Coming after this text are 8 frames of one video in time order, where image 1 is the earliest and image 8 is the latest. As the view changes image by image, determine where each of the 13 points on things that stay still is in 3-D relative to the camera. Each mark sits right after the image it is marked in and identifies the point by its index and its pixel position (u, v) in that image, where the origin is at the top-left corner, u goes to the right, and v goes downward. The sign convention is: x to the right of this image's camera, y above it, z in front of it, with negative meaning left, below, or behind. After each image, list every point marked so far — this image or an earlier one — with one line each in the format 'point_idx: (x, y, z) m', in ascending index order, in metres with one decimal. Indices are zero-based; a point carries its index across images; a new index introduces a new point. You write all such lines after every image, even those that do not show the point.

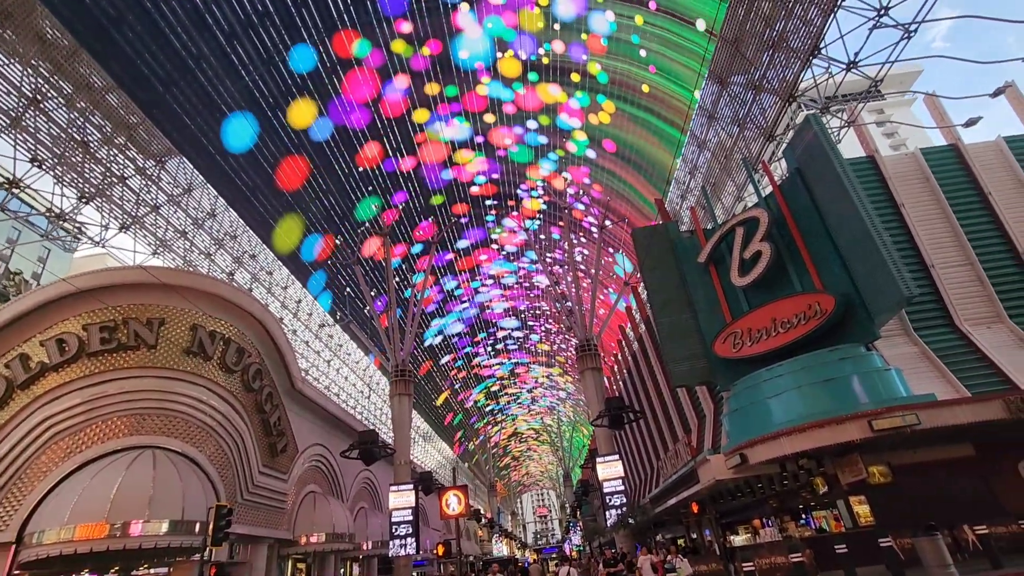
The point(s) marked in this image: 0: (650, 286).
0: (+4.5, 0.0, +17.3) m
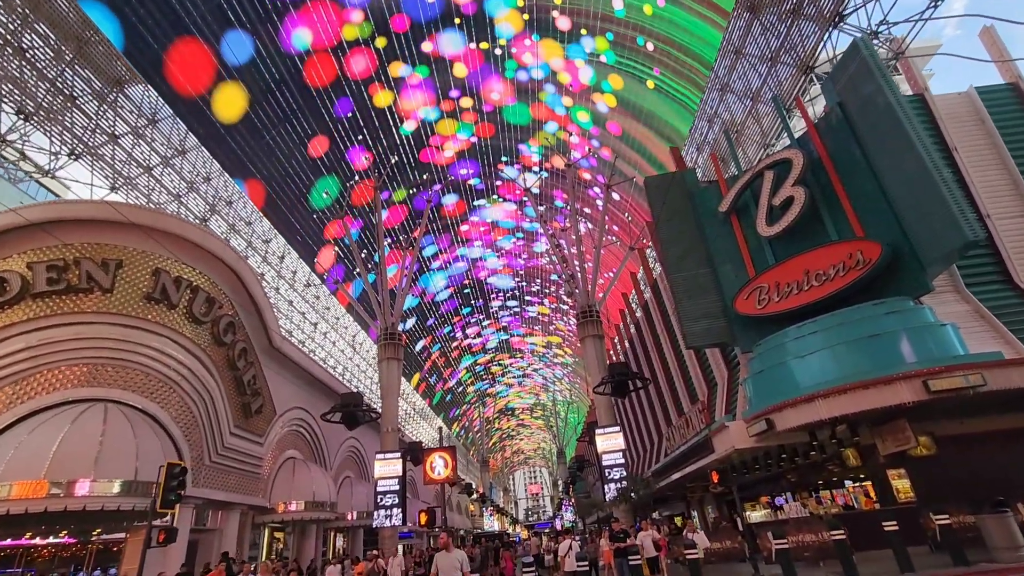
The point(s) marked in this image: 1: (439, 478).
0: (+4.5, +1.4, +15.6) m
1: (-2.1, -5.0, +14.3) m
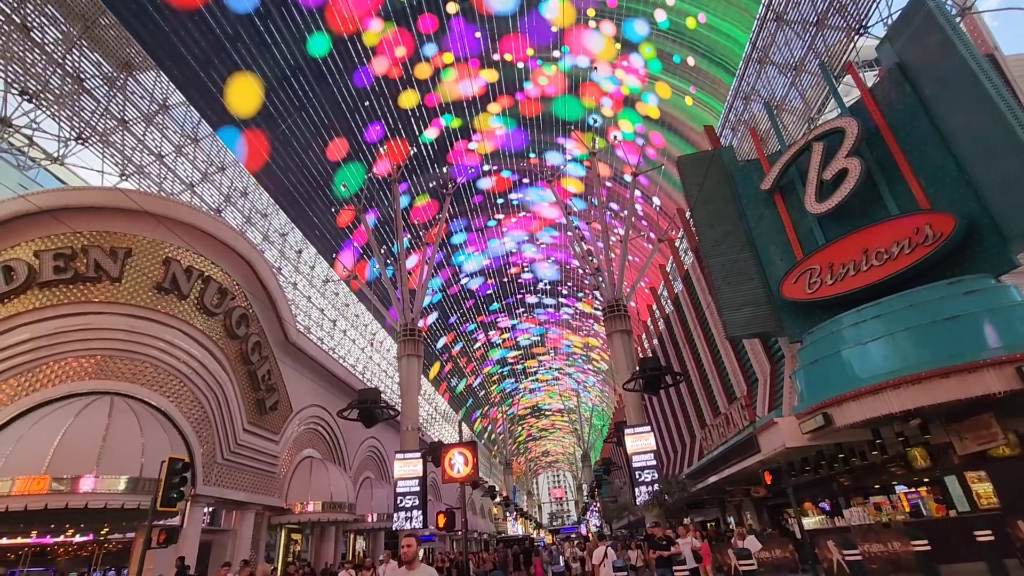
0: (+5.2, +1.8, +14.4) m
1: (-1.4, -4.6, +13.4) m
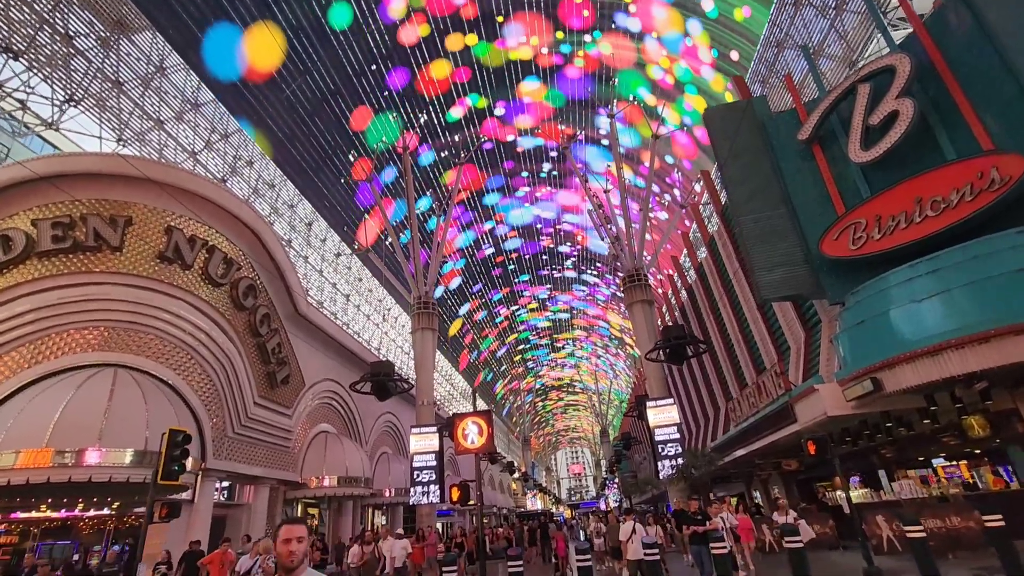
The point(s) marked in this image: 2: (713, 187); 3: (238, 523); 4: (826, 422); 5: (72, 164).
0: (+5.5, +2.8, +13.4) m
1: (-1.0, -3.8, +12.8) m
2: (+7.2, +3.6, +18.9) m
3: (-8.5, -7.3, +16.4) m
4: (+6.6, -2.8, +11.1) m
5: (-10.3, +2.9, +12.2) m
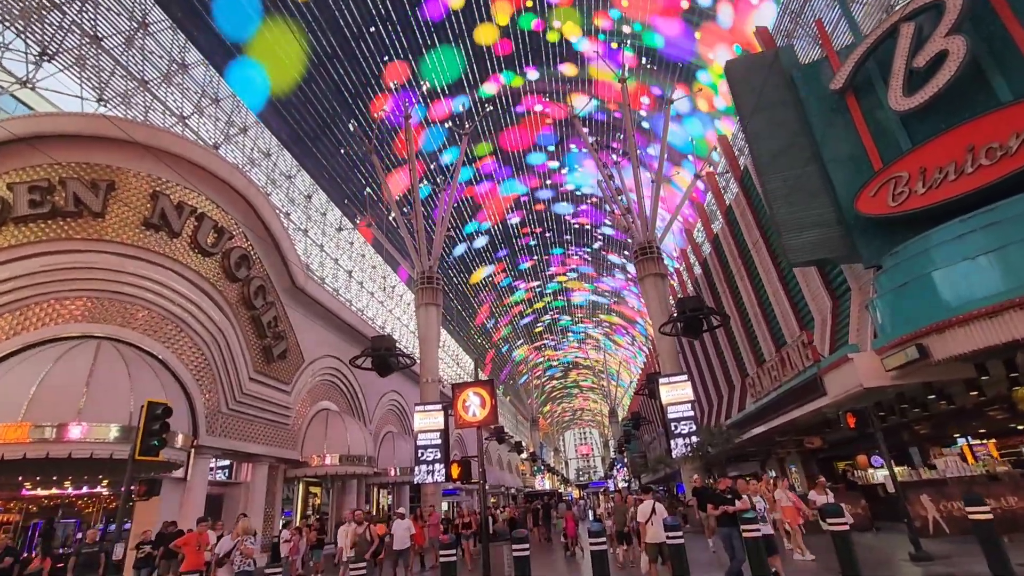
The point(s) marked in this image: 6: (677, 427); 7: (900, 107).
0: (+5.7, +3.6, +12.3) m
1: (-0.8, -3.0, +12.1) m
2: (+7.4, +4.6, +17.8) m
3: (-8.3, -6.4, +15.8) m
4: (+6.8, -2.1, +10.3) m
5: (-10.2, +3.6, +11.4) m
6: (+5.4, -4.5, +17.1) m
7: (+7.4, +3.5, +10.1) m
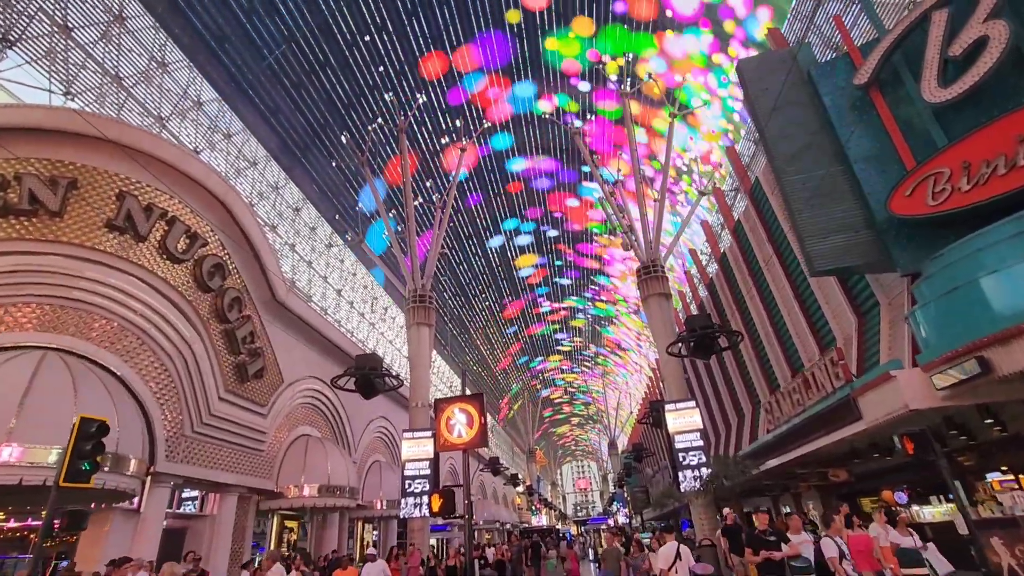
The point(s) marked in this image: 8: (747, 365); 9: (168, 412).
0: (+5.6, +3.3, +11.4) m
1: (-1.0, -3.2, +10.8) m
2: (+7.3, +4.0, +16.9) m
3: (-8.5, -6.7, +14.3) m
4: (+6.6, -2.2, +9.0) m
5: (-10.2, +3.6, +10.5) m
6: (+5.2, -5.0, +15.7) m
7: (+7.4, +3.3, +9.2) m
8: (+8.2, -2.6, +18.5) m
9: (-8.4, -3.1, +12.9) m
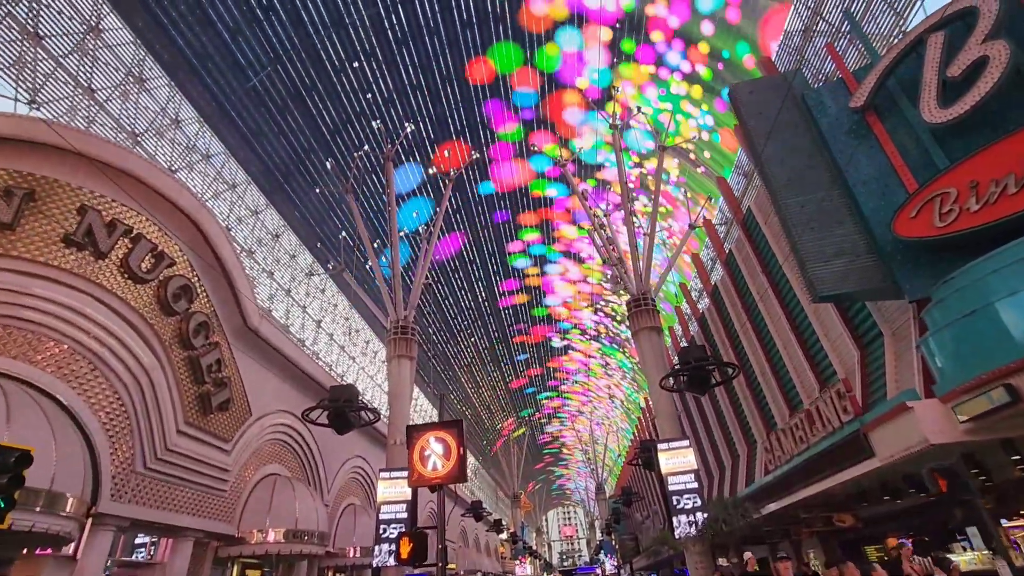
0: (+5.4, +2.7, +11.1) m
1: (-1.3, -3.6, +9.8) m
2: (+6.9, +3.0, +16.7) m
3: (-8.9, -7.3, +12.9) m
4: (+6.4, -2.6, +8.3) m
5: (-10.4, +3.3, +9.8) m
6: (+4.7, -5.9, +14.7) m
7: (+7.2, +2.9, +8.9) m
8: (+7.7, -3.8, +17.8) m
9: (-8.7, -3.5, +11.7) m
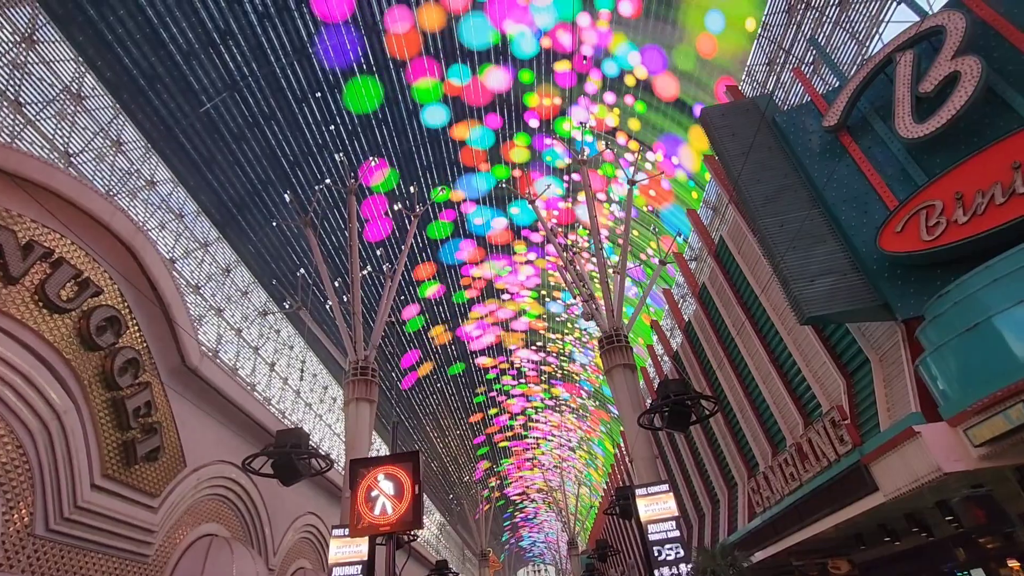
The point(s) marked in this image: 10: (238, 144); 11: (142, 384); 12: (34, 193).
0: (+4.7, +2.2, +10.8) m
1: (-1.8, -4.0, +8.5) m
2: (+5.9, +1.9, +16.4) m
3: (-9.6, -8.0, +10.7) m
4: (+5.9, -2.9, +7.6) m
5: (-11.0, +2.9, +8.6) m
6: (+3.9, -6.7, +13.5) m
7: (+6.6, +2.6, +8.7) m
8: (+6.7, -4.9, +17.0) m
9: (-9.4, -4.1, +10.0) m
10: (-9.5, +5.0, +18.4) m
11: (-9.1, -2.4, +13.2) m
12: (-10.1, +1.9, +11.2) m
